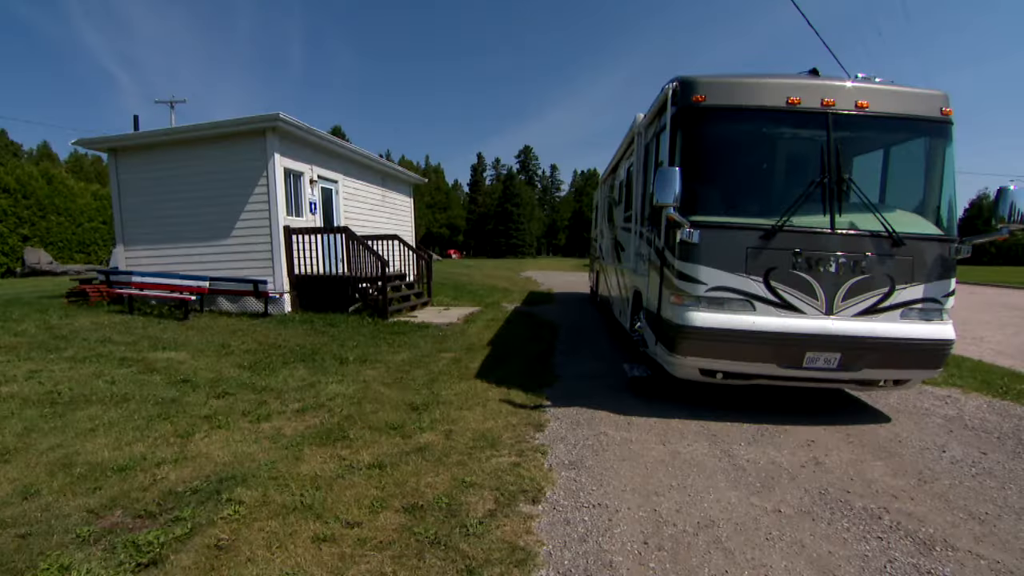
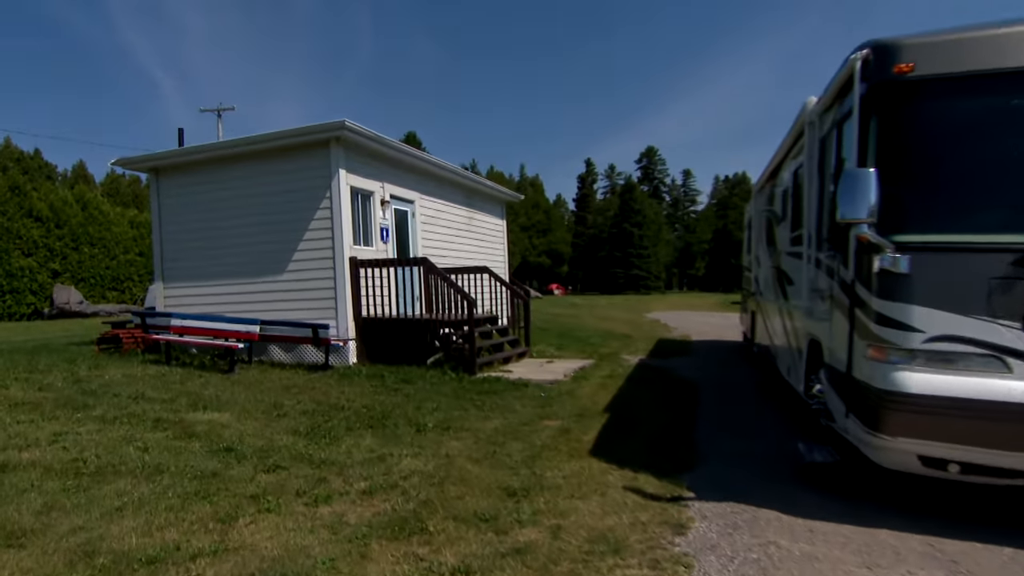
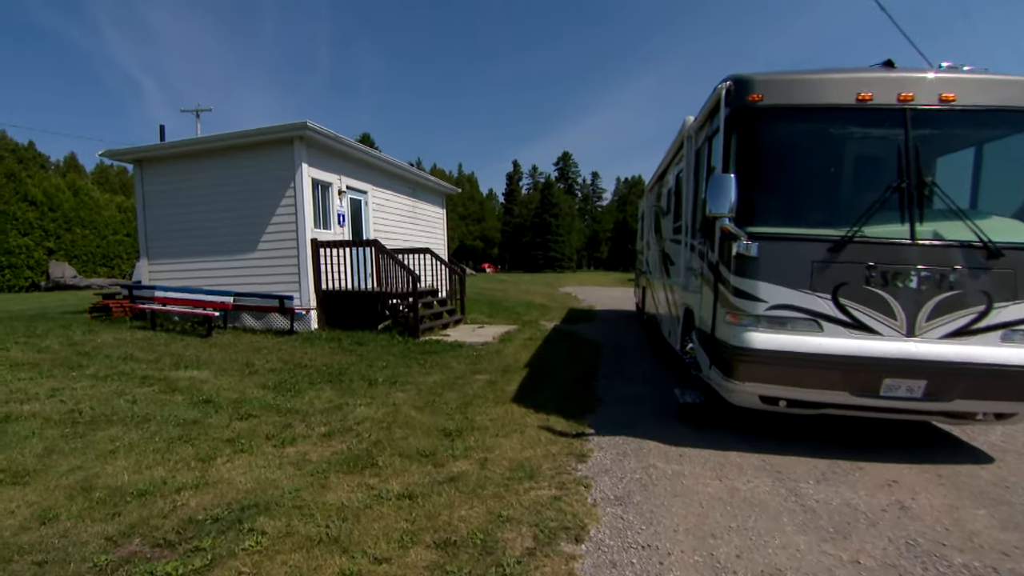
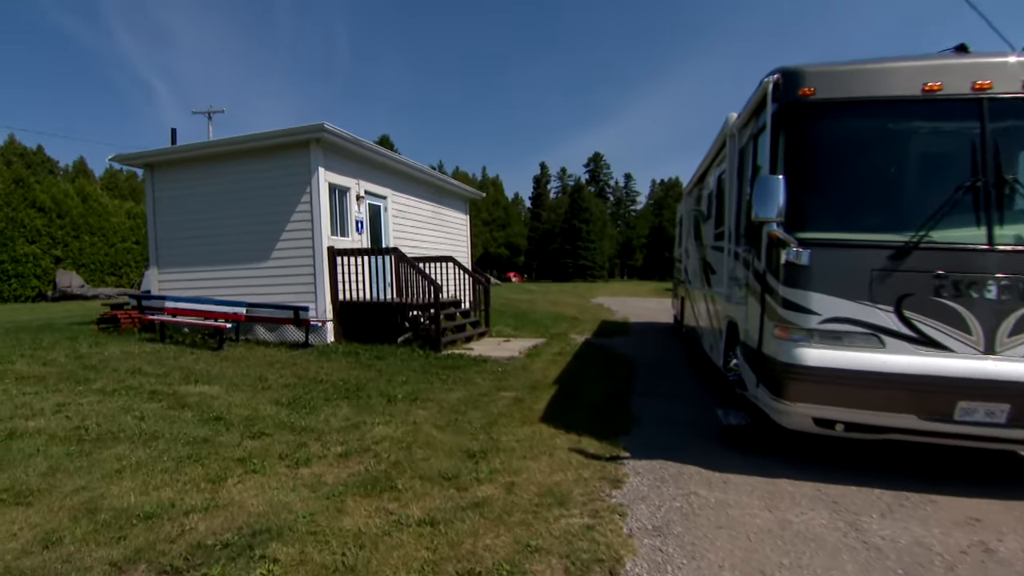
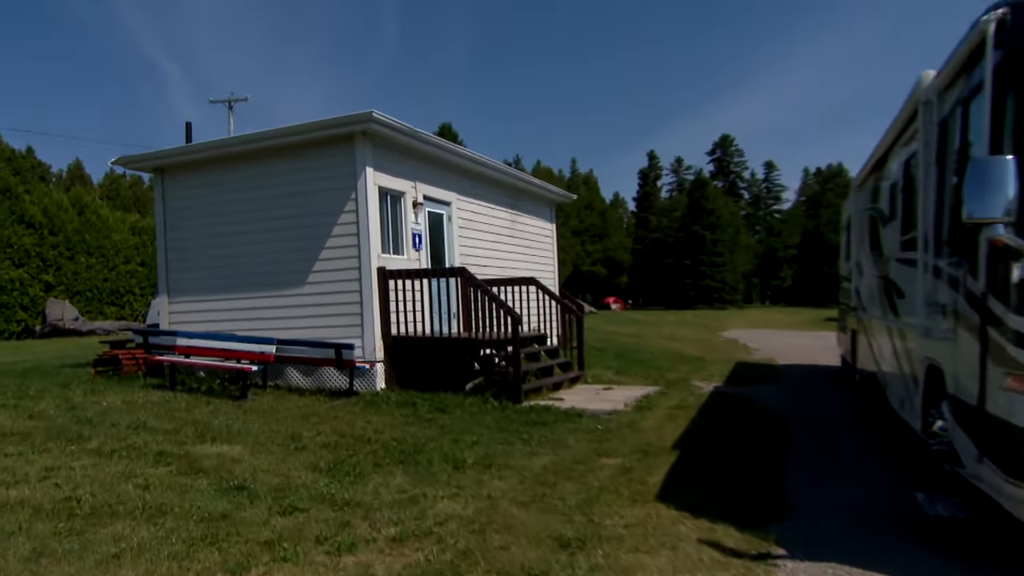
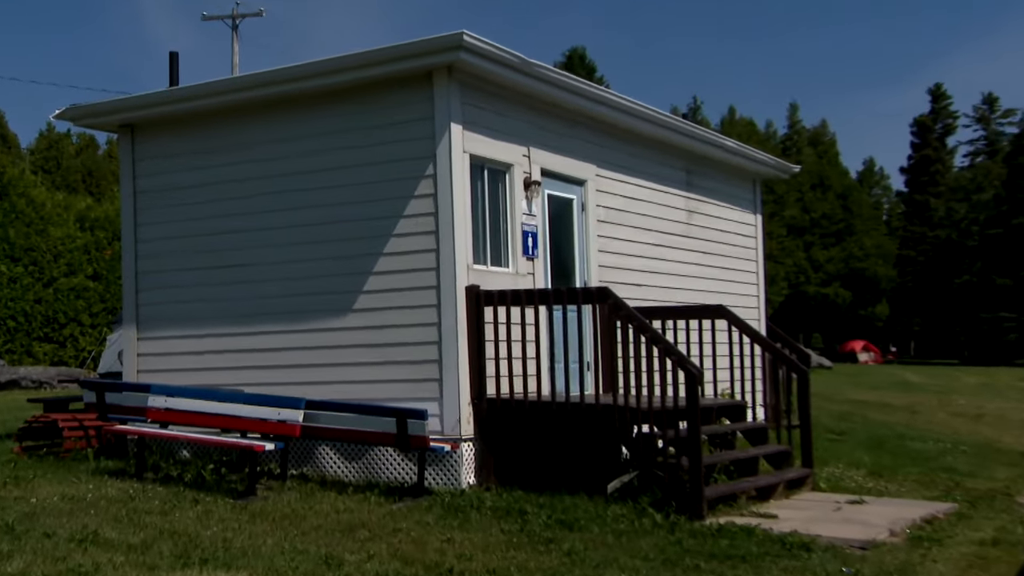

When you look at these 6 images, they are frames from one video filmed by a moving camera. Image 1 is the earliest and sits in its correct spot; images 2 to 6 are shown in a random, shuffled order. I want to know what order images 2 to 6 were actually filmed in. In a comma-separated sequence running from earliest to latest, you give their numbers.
3, 4, 2, 5, 6
